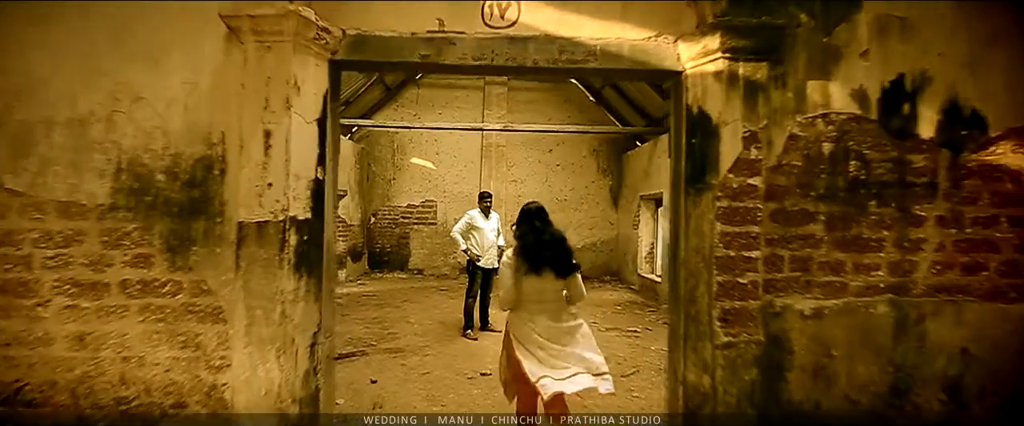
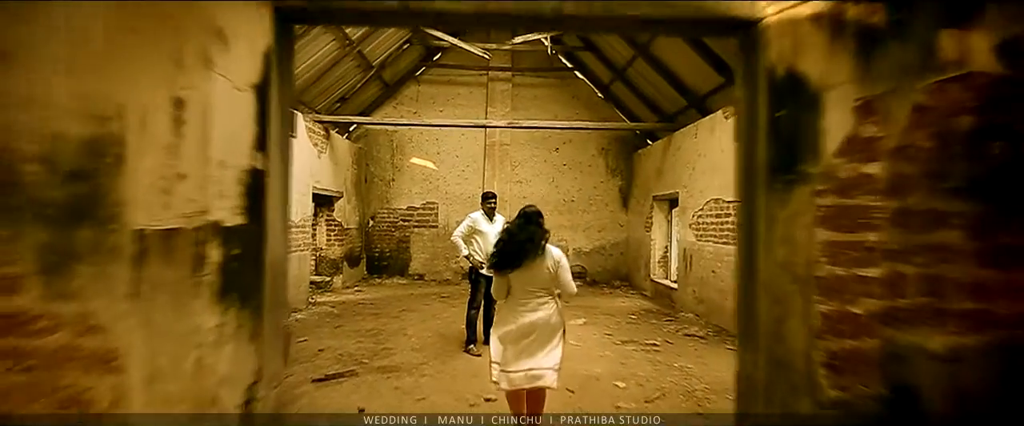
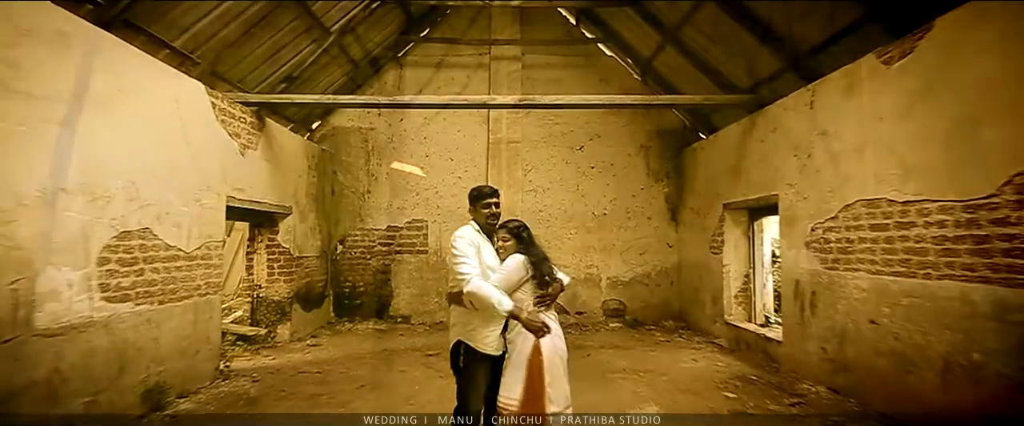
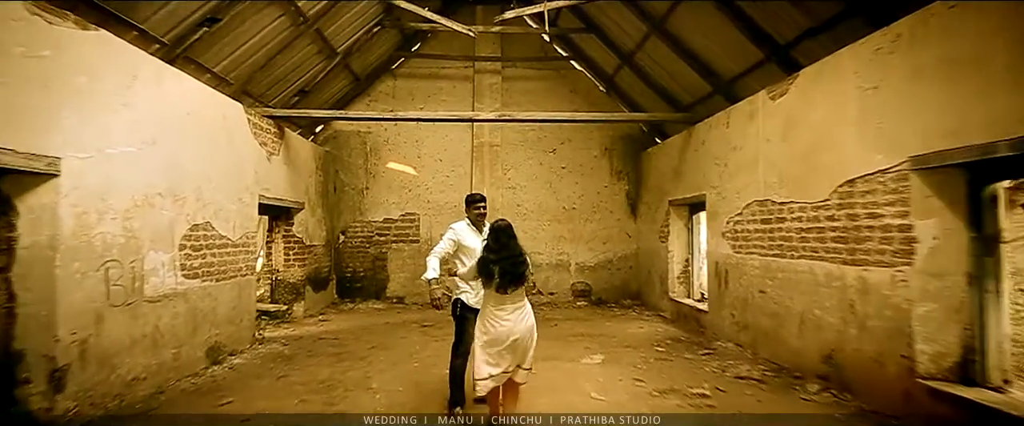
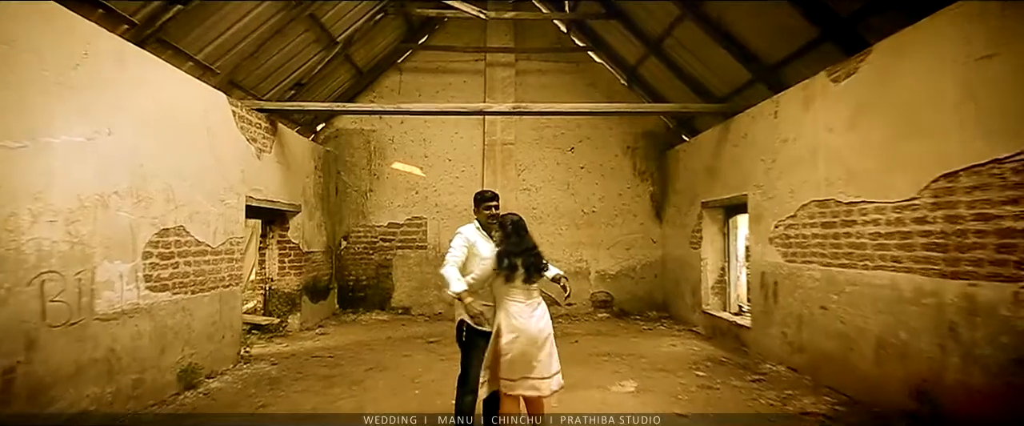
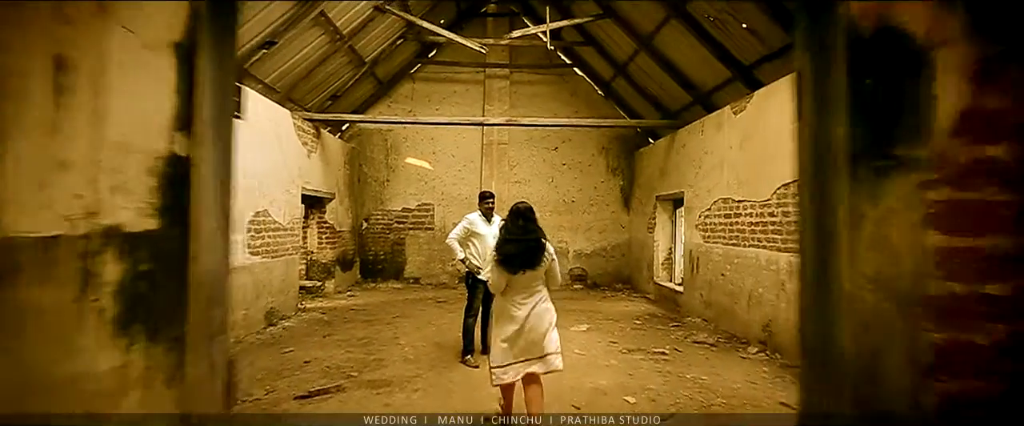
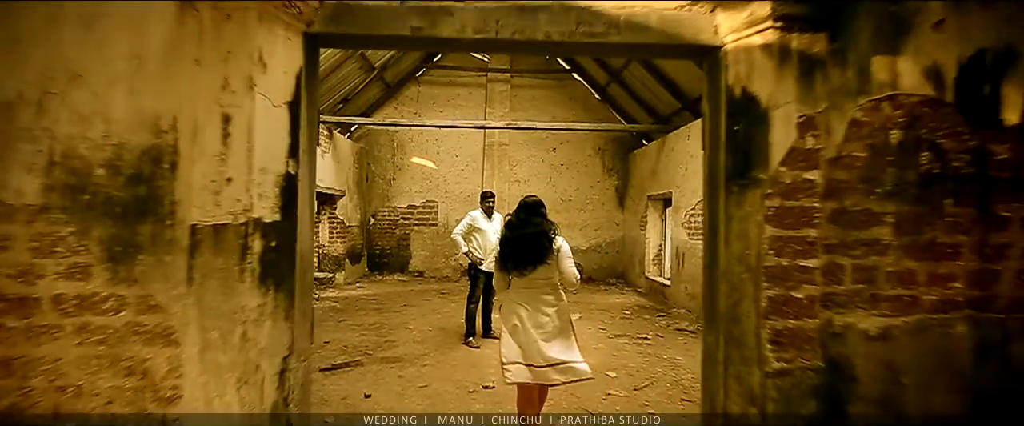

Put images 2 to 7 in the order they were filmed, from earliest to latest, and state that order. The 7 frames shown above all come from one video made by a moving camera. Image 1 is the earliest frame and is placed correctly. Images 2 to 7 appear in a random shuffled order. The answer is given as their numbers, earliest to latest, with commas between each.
7, 2, 6, 4, 5, 3
